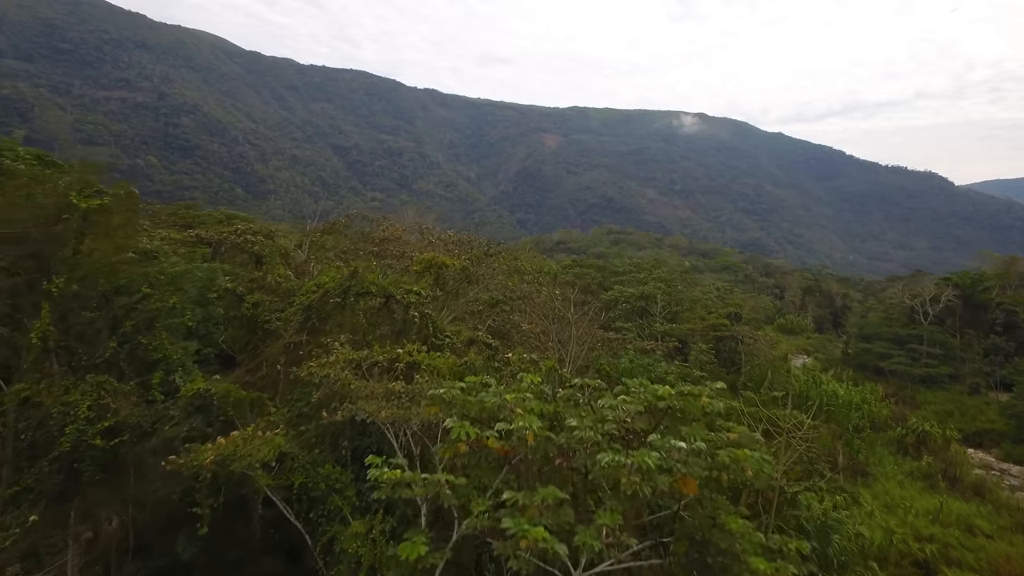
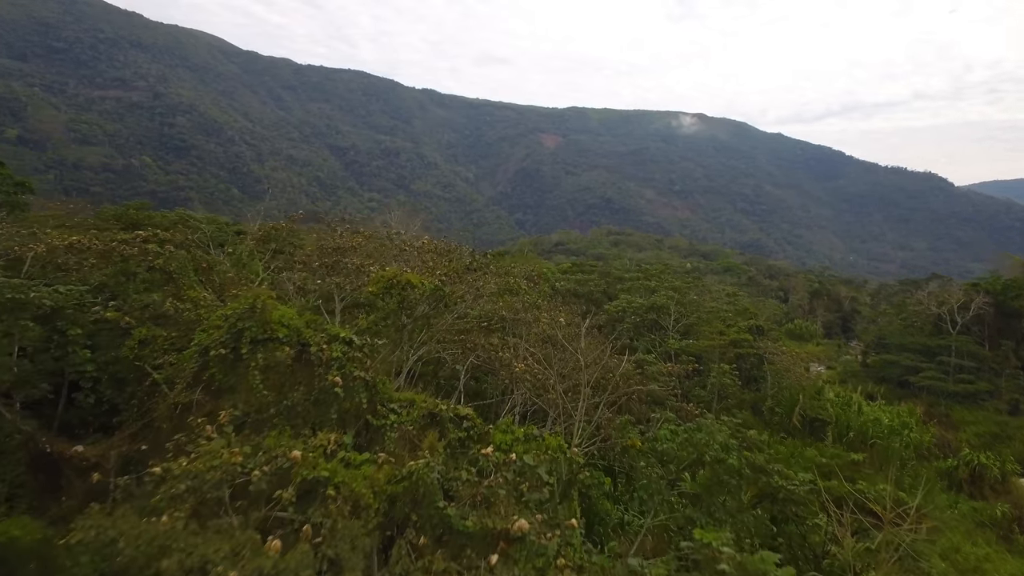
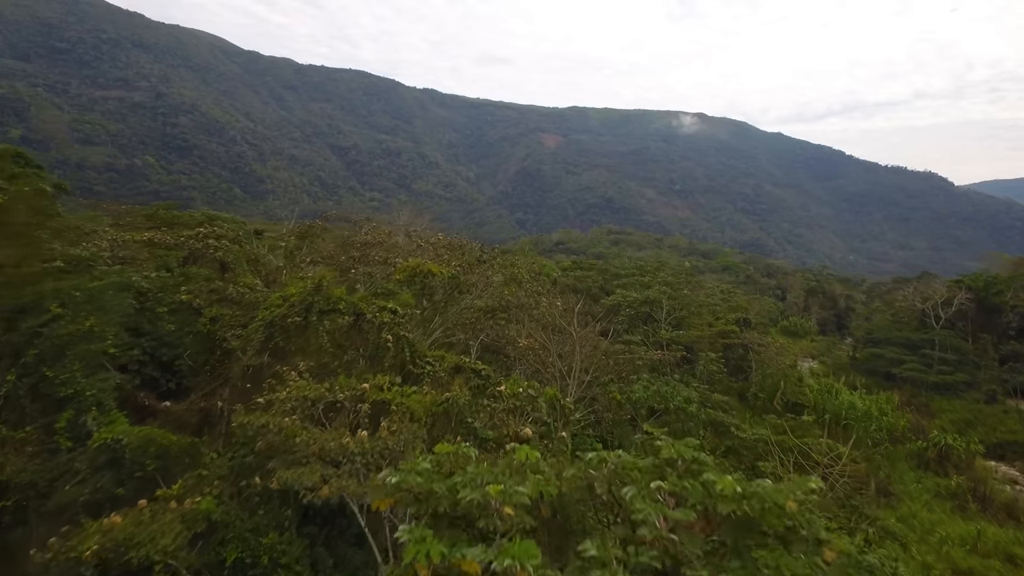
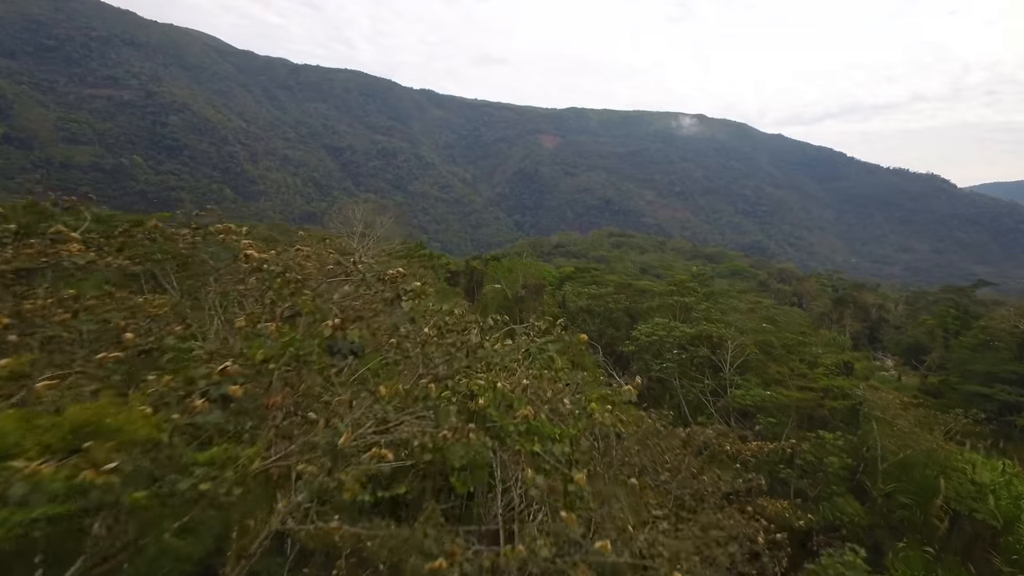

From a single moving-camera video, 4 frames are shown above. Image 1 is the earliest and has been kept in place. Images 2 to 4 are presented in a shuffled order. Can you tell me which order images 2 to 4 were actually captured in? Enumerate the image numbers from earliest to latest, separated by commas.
3, 2, 4
